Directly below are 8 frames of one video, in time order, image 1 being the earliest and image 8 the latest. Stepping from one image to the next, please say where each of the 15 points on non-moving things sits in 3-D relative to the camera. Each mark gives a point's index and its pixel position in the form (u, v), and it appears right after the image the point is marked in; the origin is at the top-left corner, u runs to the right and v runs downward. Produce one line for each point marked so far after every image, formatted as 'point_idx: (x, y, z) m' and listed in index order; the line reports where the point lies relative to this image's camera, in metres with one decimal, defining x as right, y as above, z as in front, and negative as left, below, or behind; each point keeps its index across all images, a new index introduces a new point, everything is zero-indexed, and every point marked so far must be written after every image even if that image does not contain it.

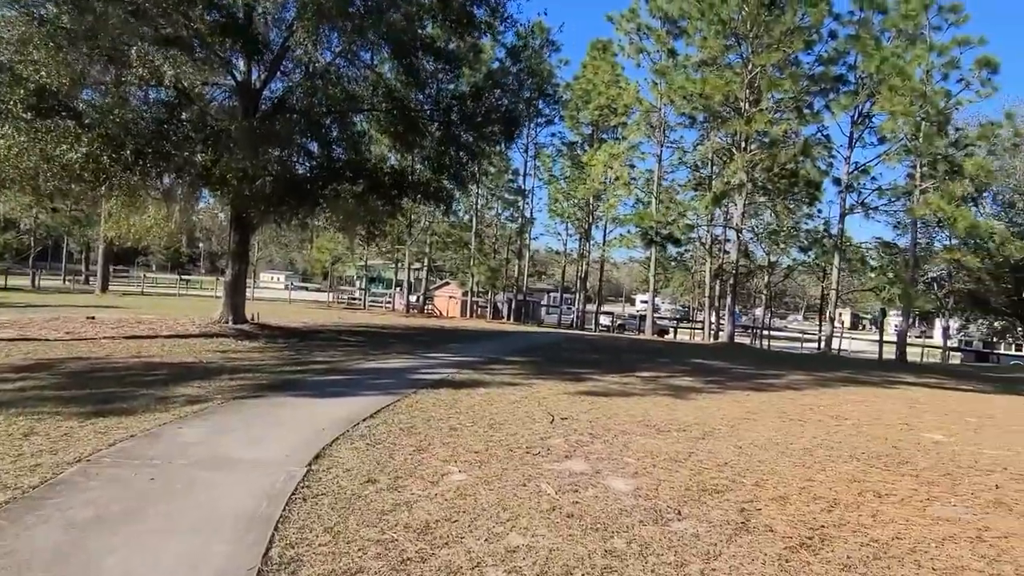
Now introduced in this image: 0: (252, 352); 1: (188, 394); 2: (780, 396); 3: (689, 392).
0: (-4.7, -1.2, +13.2) m
1: (-3.9, -1.3, +8.7) m
2: (+4.1, -1.7, +11.0) m
3: (+2.7, -1.6, +11.0) m
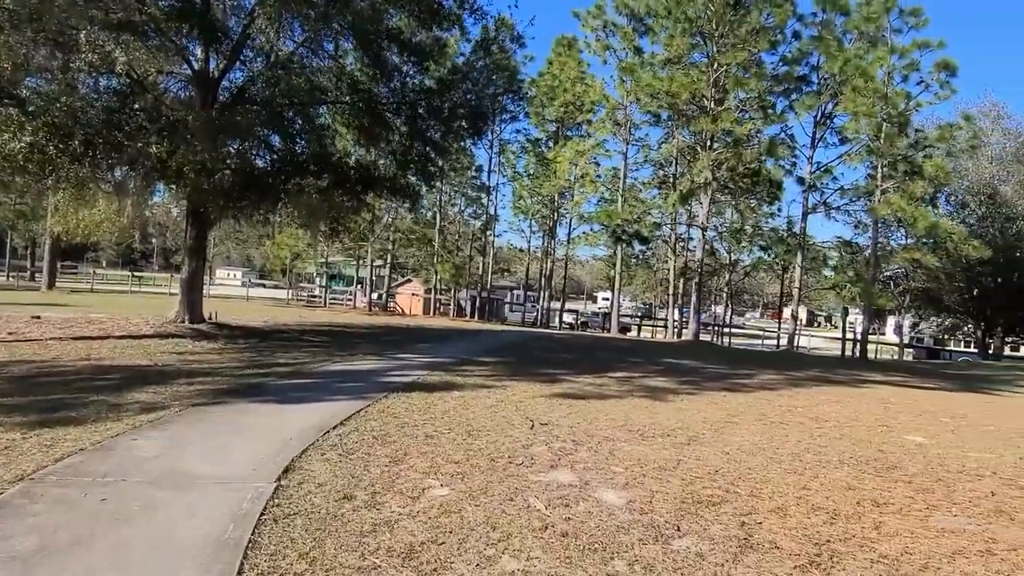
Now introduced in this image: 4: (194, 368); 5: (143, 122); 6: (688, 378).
0: (-5.2, -1.2, +12.6) m
1: (-4.2, -1.3, +8.2) m
2: (+3.7, -1.6, +10.9) m
3: (+2.3, -1.6, +10.8) m
4: (-4.8, -1.2, +10.9) m
5: (-6.6, +3.0, +13.0) m
6: (+3.1, -1.6, +12.9) m
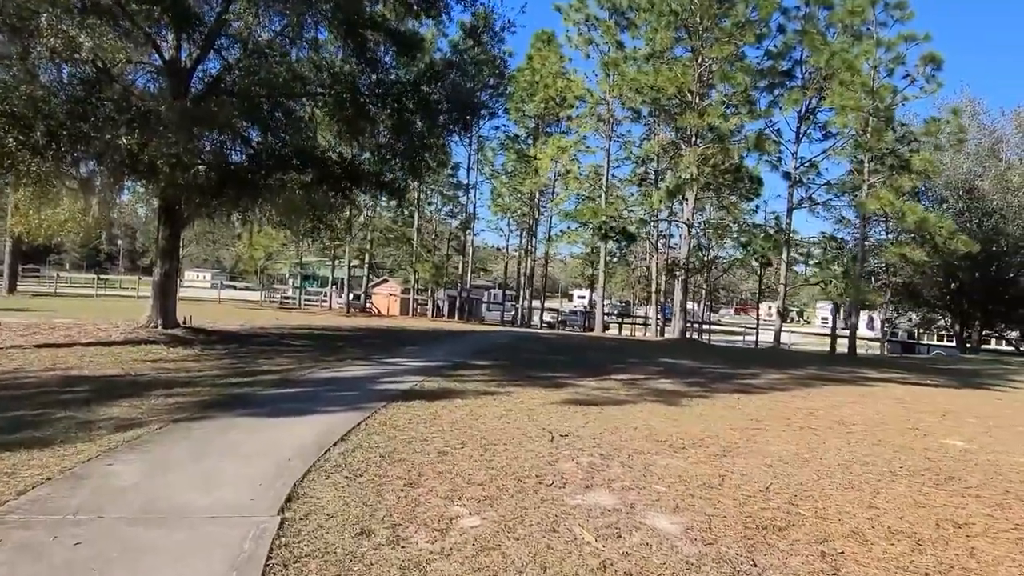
0: (-5.3, -1.2, +11.8) m
1: (-4.0, -1.3, +7.4) m
2: (+3.7, -1.6, +10.4) m
3: (+2.3, -1.5, +10.2) m
4: (-4.7, -1.3, +10.1) m
5: (-6.7, +3.0, +12.1) m
6: (+3.1, -1.6, +12.3) m
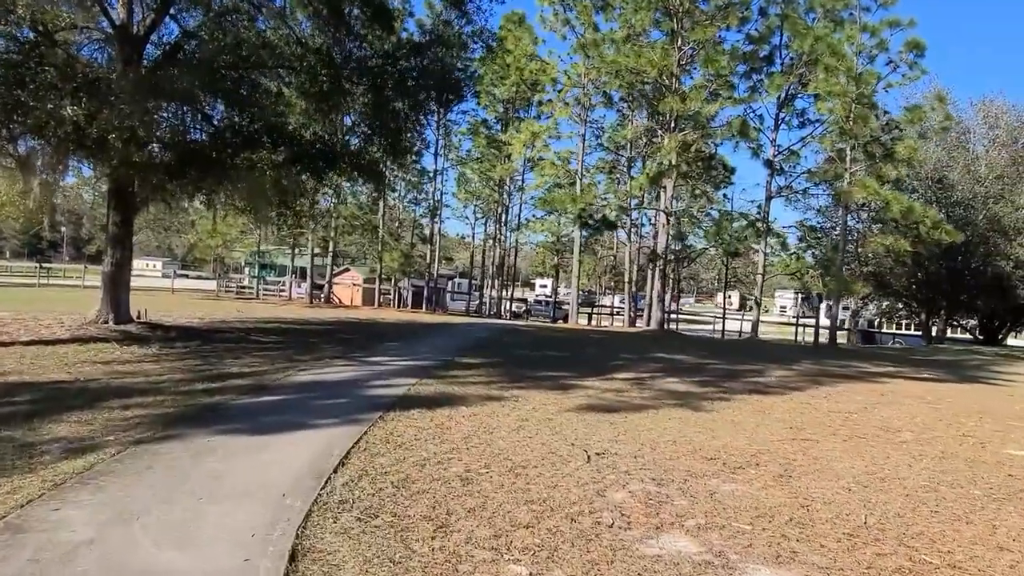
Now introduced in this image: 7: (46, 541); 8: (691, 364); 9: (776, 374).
0: (-5.3, -1.1, +10.5) m
1: (-3.8, -1.3, +6.1) m
2: (+3.8, -1.5, +9.6) m
3: (+2.4, -1.4, +9.3) m
4: (-4.7, -1.2, +8.8) m
5: (-6.7, +3.1, +10.7) m
6: (+3.0, -1.5, +11.5) m
7: (-2.5, -1.3, +3.9) m
8: (+3.3, -1.4, +13.4) m
9: (+4.6, -1.5, +12.6) m
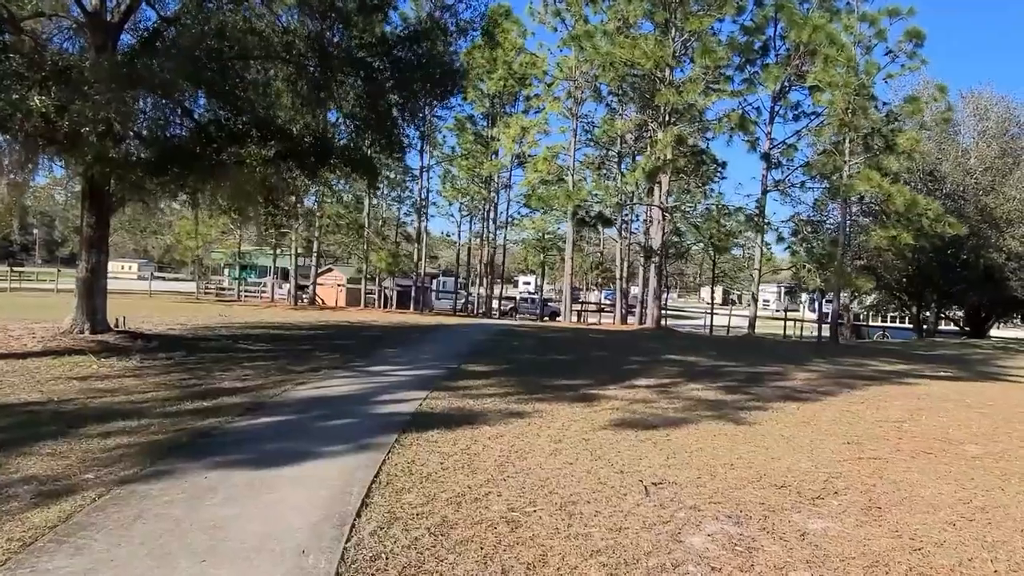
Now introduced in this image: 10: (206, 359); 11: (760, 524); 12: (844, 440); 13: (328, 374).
0: (-5.1, -1.2, +9.6) m
1: (-3.5, -1.4, +5.3) m
2: (+4.0, -1.5, +9.0) m
3: (+2.6, -1.5, +8.6) m
4: (-4.4, -1.3, +7.9) m
5: (-6.6, +2.9, +9.7) m
6: (+3.2, -1.4, +10.8) m
7: (-2.1, -1.4, +3.0) m
8: (+3.5, -1.4, +12.7) m
9: (+4.7, -1.5, +12.0) m
10: (-4.9, -1.1, +11.5) m
11: (+1.6, -1.5, +4.6) m
12: (+3.2, -1.5, +7.1) m
13: (-2.6, -1.2, +10.1) m
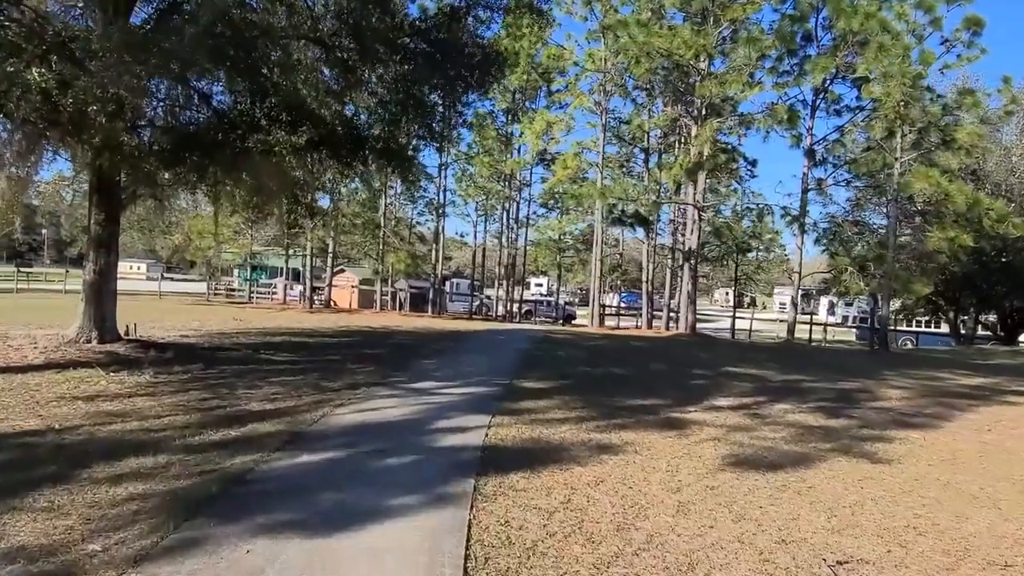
0: (-4.3, -1.3, +8.3) m
1: (-2.7, -1.4, +4.0) m
2: (+4.8, -1.6, +7.6) m
3: (+3.4, -1.5, +7.3) m
4: (-3.6, -1.3, +6.7) m
5: (-5.8, +2.9, +8.5) m
6: (+4.0, -1.5, +9.5) m
7: (-1.4, -1.5, +1.8) m
8: (+4.3, -1.5, +11.4) m
9: (+5.6, -1.6, +10.6) m
10: (-4.0, -1.2, +10.2) m
11: (+2.3, -1.6, +3.3) m
12: (+4.0, -1.6, +5.8) m
13: (-1.8, -1.3, +8.9) m
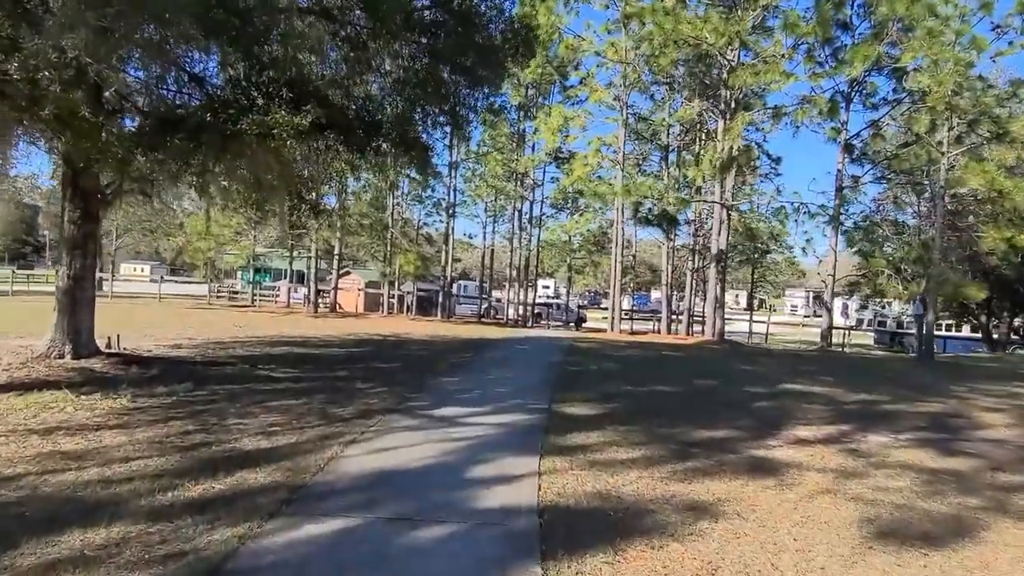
0: (-3.8, -1.4, +6.9) m
1: (-2.3, -1.5, +2.5) m
2: (+5.3, -1.7, +6.1) m
3: (+3.9, -1.6, +5.8) m
4: (-3.2, -1.4, +5.2) m
5: (-5.3, +2.8, +7.0) m
6: (+4.5, -1.6, +8.0) m
7: (-1.0, -1.6, +0.3) m
8: (+4.8, -1.6, +9.9) m
9: (+6.0, -1.7, +9.1) m
10: (-3.6, -1.3, +8.7) m
11: (+2.7, -1.6, +1.8) m
12: (+4.5, -1.7, +4.3) m
13: (-1.3, -1.4, +7.4) m
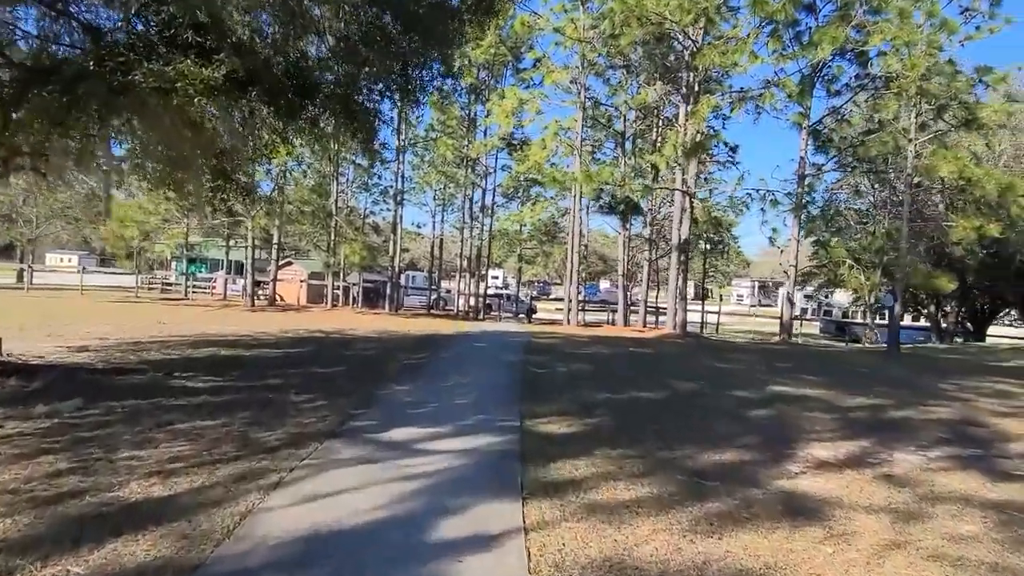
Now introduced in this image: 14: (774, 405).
0: (-4.0, -1.3, +5.2) m
1: (-2.2, -1.6, +1.0) m
2: (+5.1, -1.6, +5.1) m
3: (+3.7, -1.6, +4.7) m
4: (-3.3, -1.4, +3.6) m
5: (-5.5, +2.8, +5.2) m
6: (+4.2, -1.6, +6.9) m
7: (-0.7, -1.7, -1.2) m
8: (+4.3, -1.5, +8.8) m
9: (+5.7, -1.6, +8.1) m
10: (-3.9, -1.3, +7.1) m
11: (+2.9, -1.7, +0.6) m
12: (+4.4, -1.7, +3.2) m
13: (-1.6, -1.3, +5.9) m
14: (+3.3, -1.5, +9.2) m
